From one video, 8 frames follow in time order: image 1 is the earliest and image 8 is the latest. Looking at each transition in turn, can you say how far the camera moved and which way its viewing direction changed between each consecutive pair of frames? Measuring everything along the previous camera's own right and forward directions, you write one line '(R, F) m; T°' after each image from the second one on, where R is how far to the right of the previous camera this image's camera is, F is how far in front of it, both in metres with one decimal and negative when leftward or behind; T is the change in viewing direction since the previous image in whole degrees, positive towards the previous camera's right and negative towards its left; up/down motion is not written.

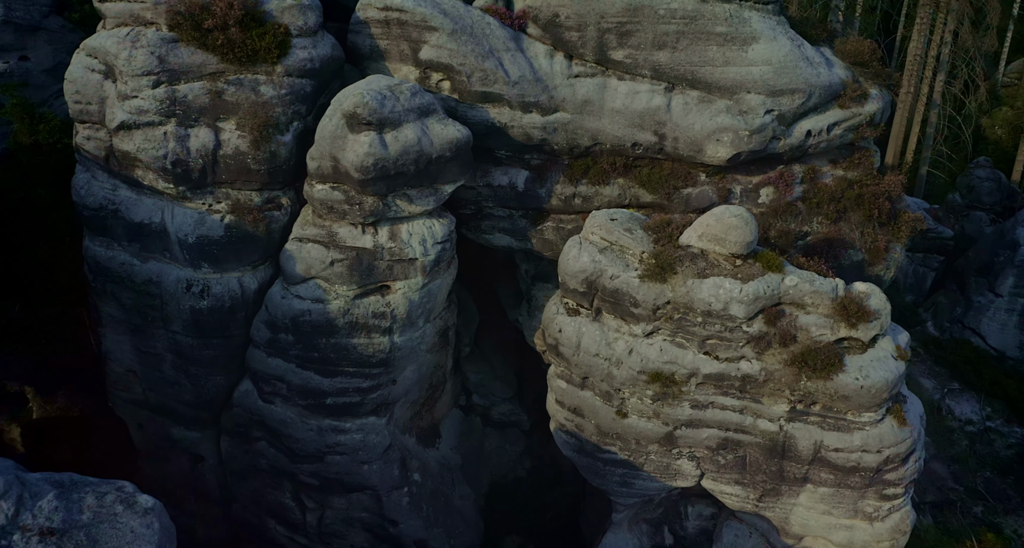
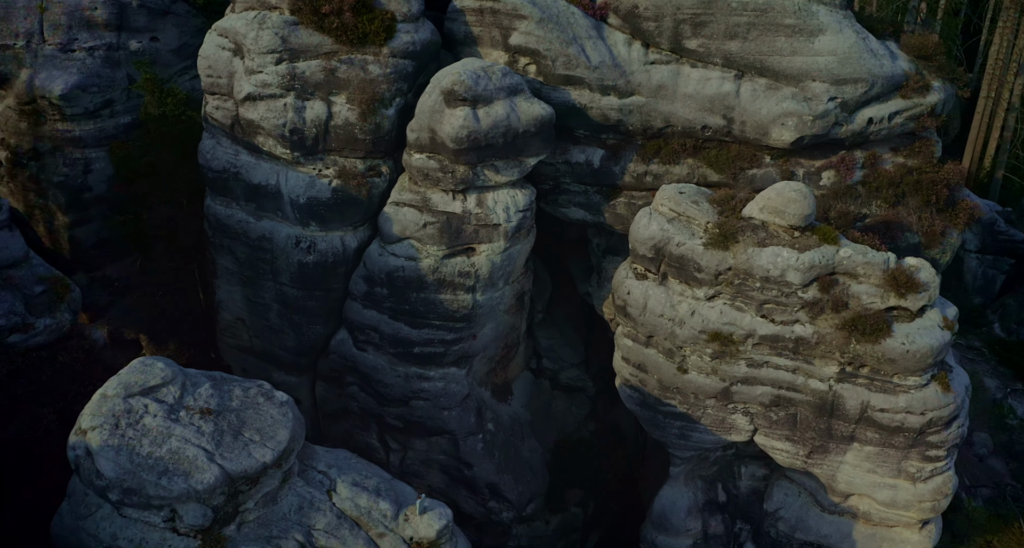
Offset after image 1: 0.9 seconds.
(-0.2, -1.4) m; -4°
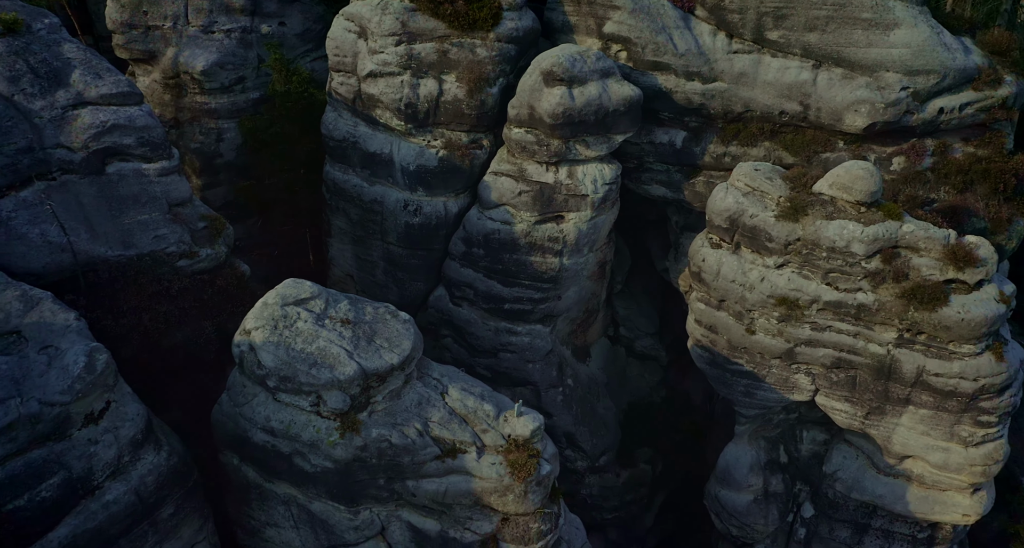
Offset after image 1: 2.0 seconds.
(-0.2, -1.6) m; -5°
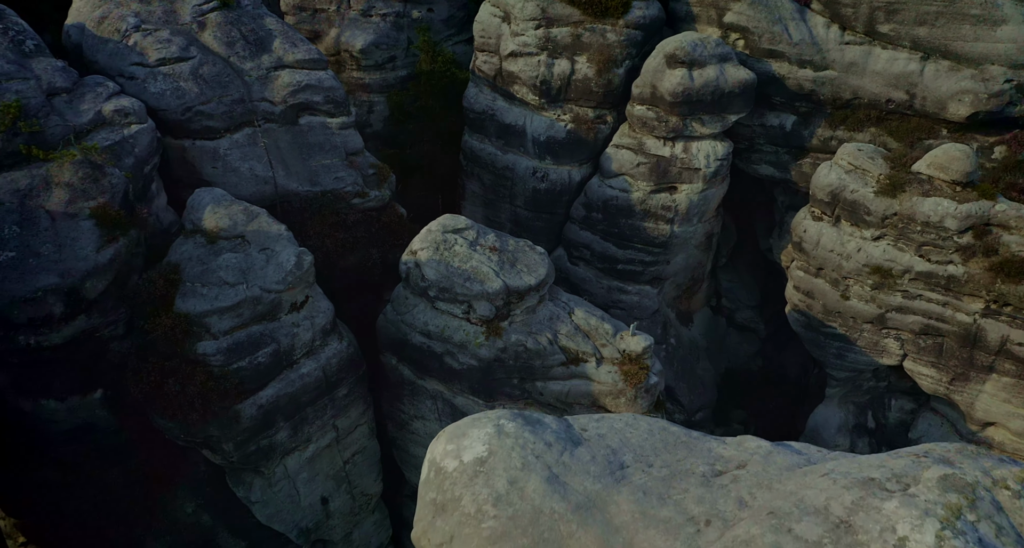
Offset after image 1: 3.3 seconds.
(-0.3, -2.1) m; -7°
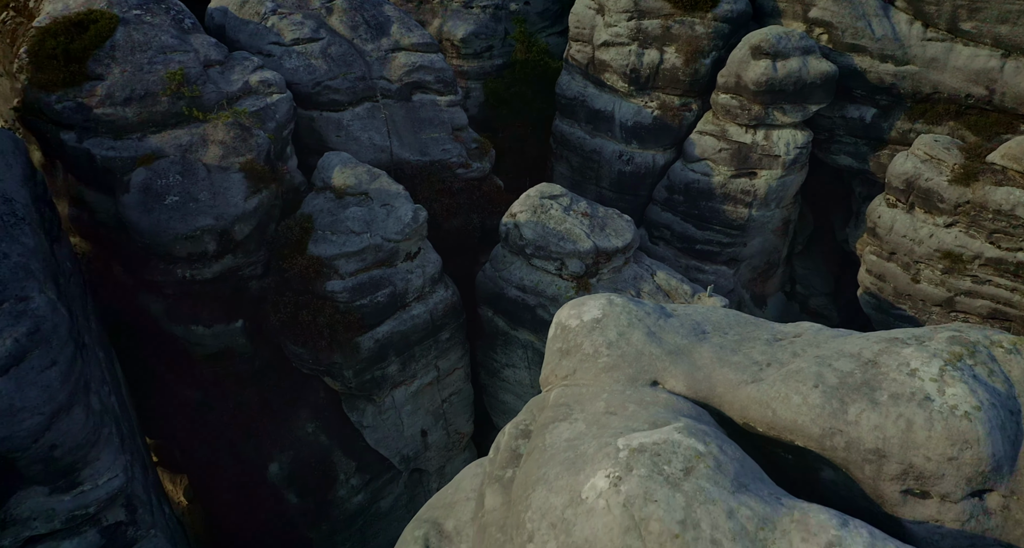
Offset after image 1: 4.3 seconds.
(-0.3, -1.5) m; -5°
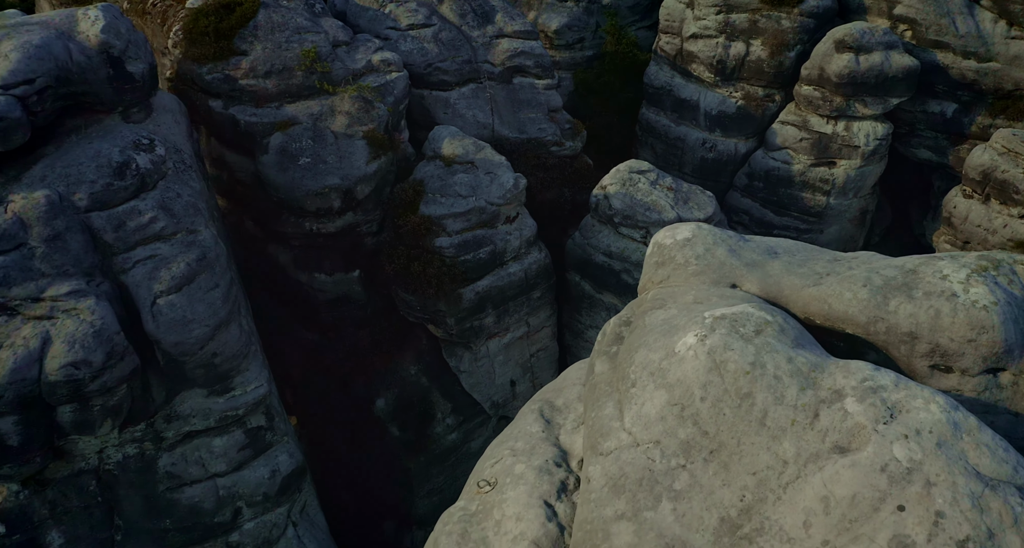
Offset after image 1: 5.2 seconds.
(-0.3, -1.5) m; -5°
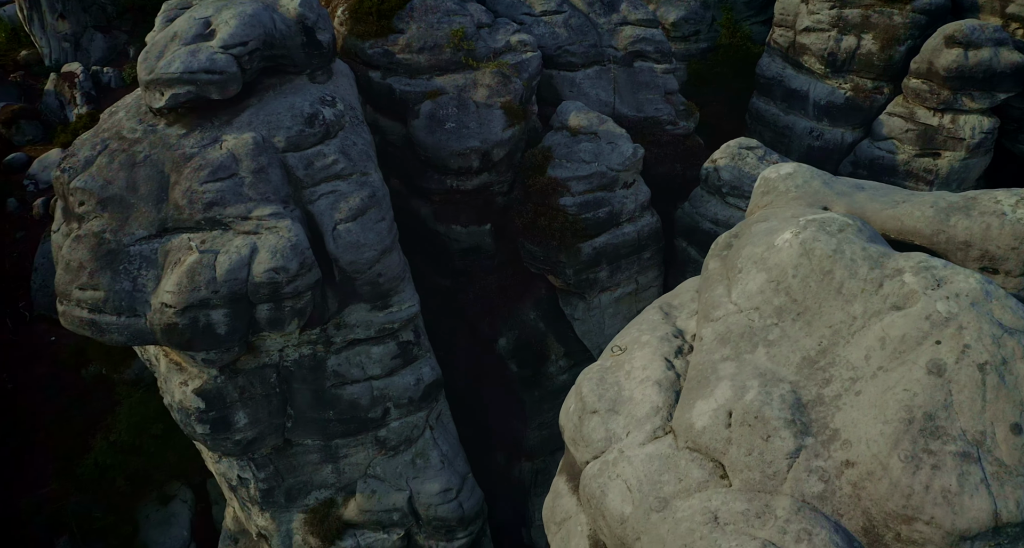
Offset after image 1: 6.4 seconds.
(-0.4, -2.1) m; -7°
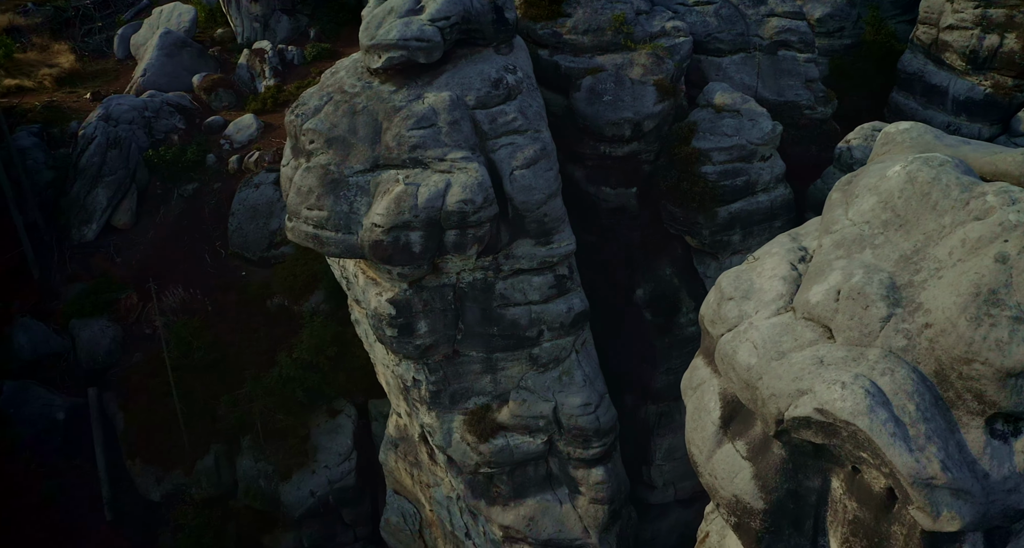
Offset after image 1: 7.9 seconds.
(-0.5, -2.7) m; -8°
